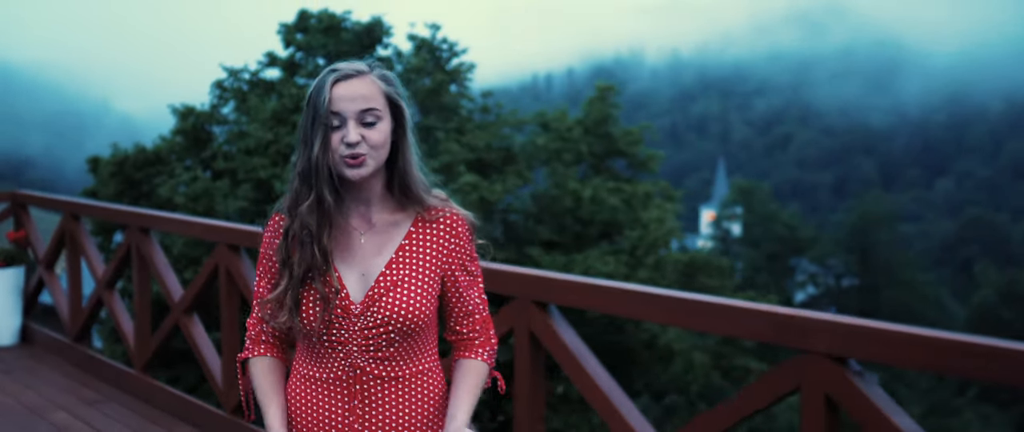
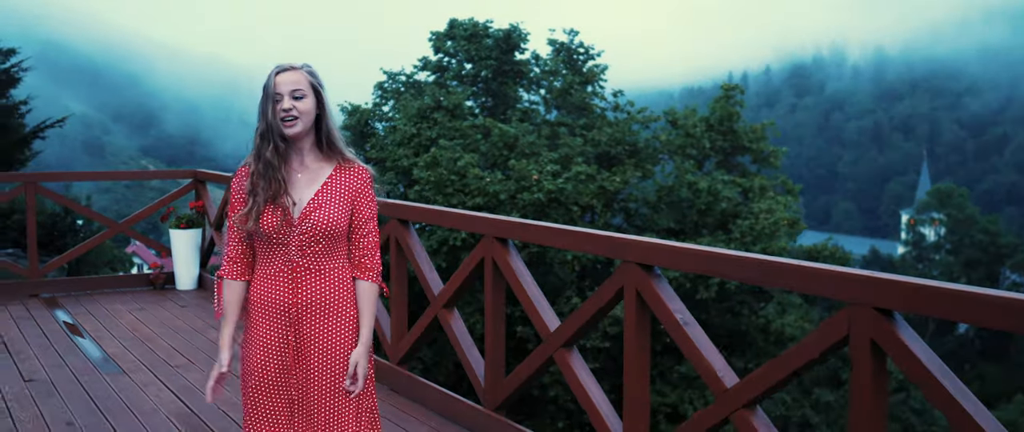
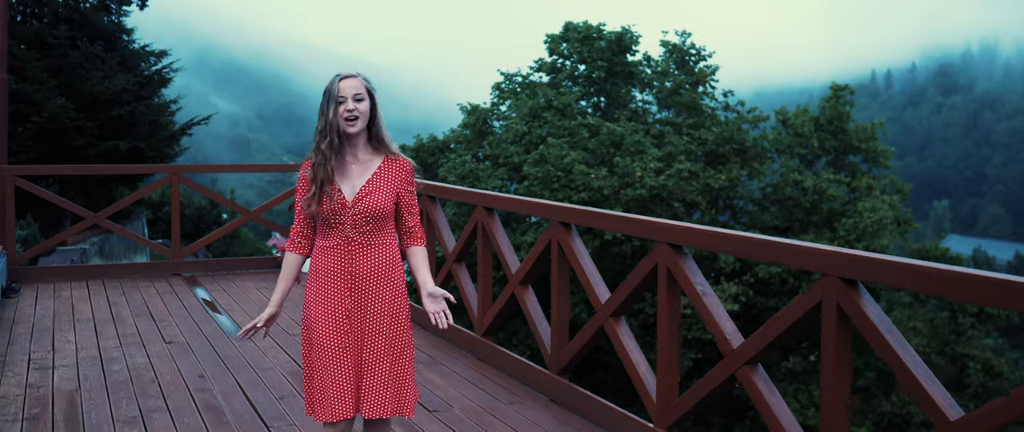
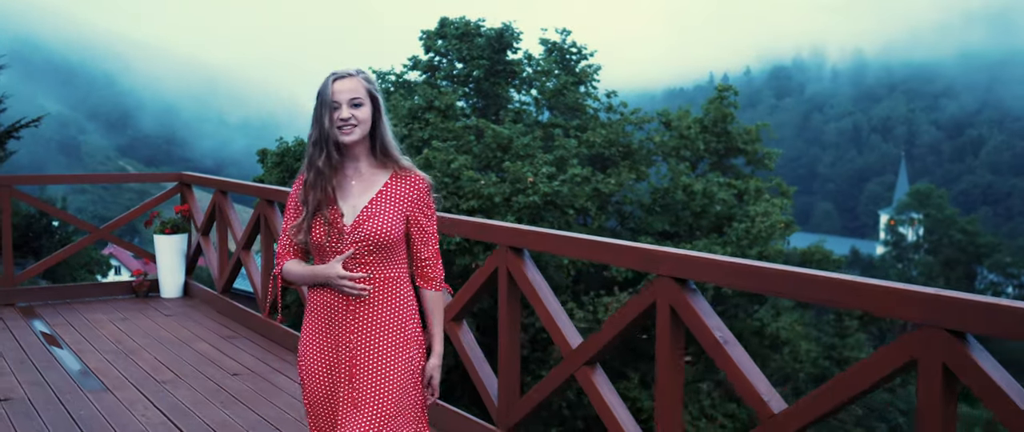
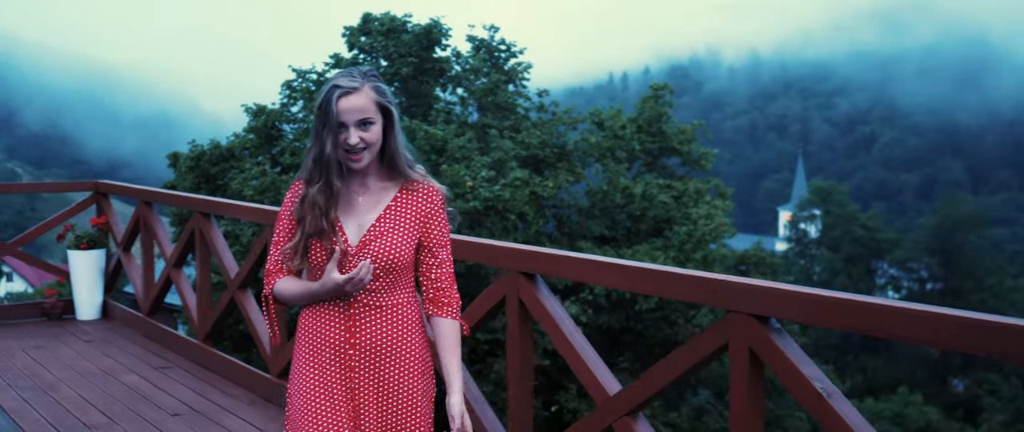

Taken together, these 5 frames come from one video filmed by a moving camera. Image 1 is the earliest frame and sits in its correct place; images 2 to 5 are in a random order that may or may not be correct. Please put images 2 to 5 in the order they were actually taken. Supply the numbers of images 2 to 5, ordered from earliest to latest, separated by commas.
5, 4, 2, 3
